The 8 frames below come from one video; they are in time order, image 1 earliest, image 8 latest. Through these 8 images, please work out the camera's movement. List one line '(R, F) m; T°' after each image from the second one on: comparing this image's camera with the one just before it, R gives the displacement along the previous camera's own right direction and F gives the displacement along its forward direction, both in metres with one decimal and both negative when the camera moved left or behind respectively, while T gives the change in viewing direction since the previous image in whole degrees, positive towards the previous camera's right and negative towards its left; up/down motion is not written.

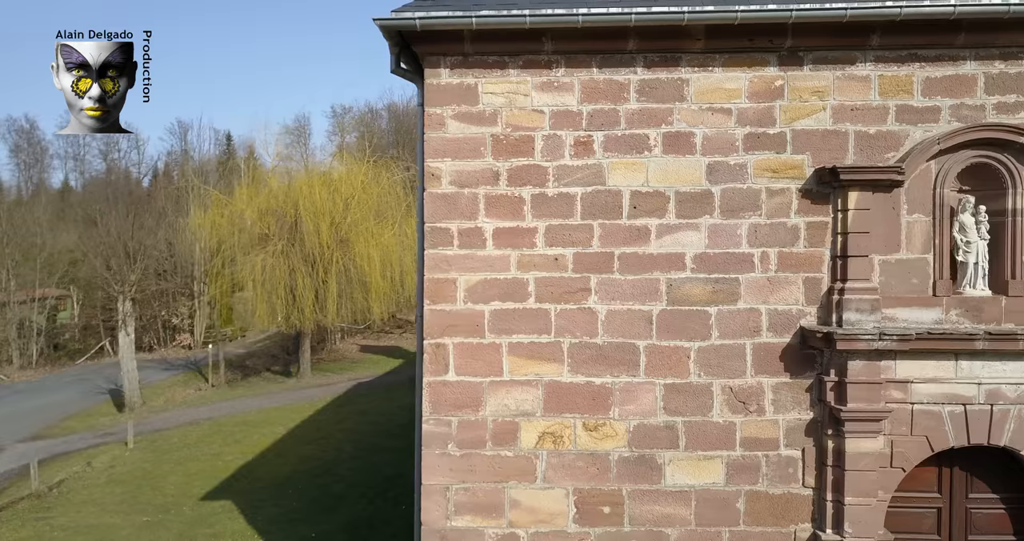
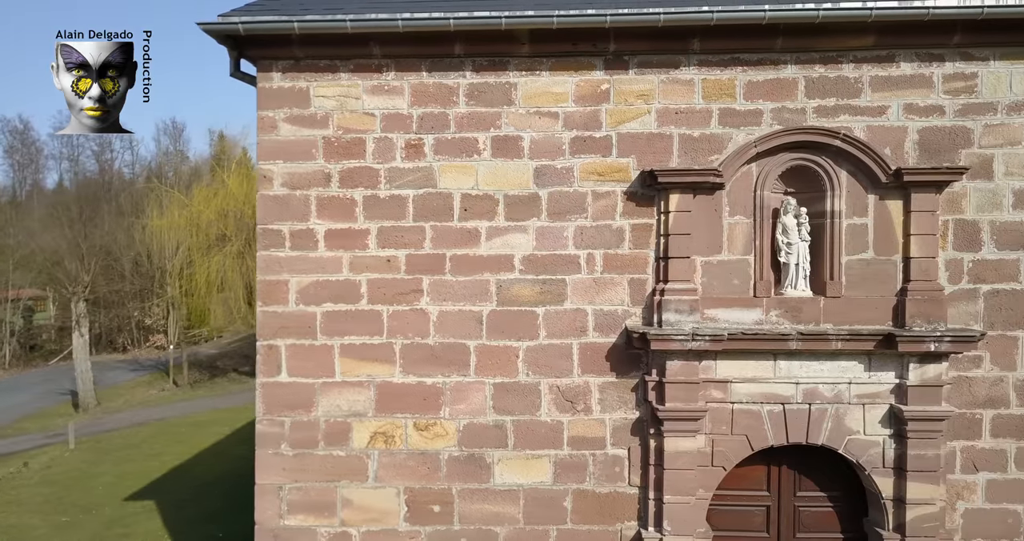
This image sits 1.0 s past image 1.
(+1.2, -0.1) m; 0°
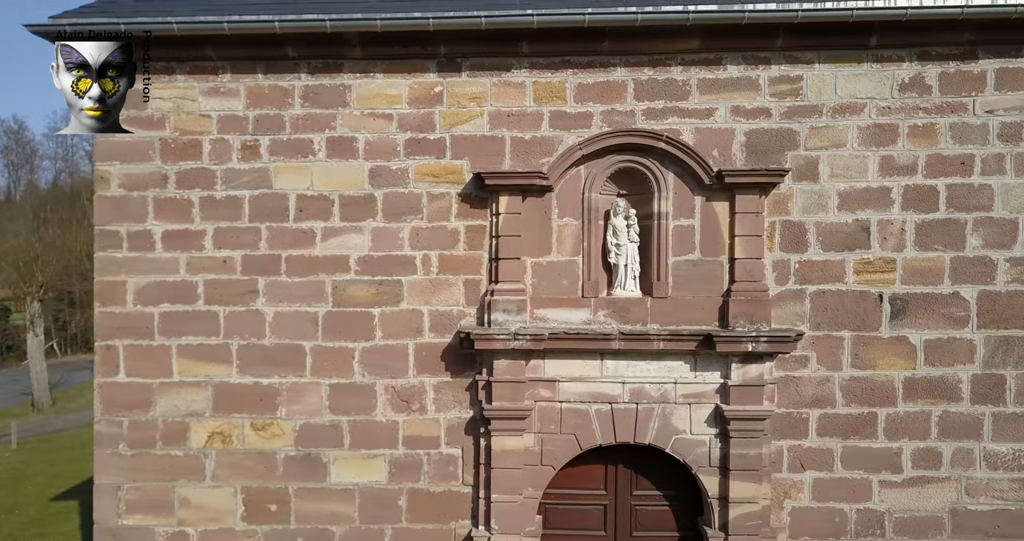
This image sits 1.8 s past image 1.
(+1.2, 0.0) m; 0°
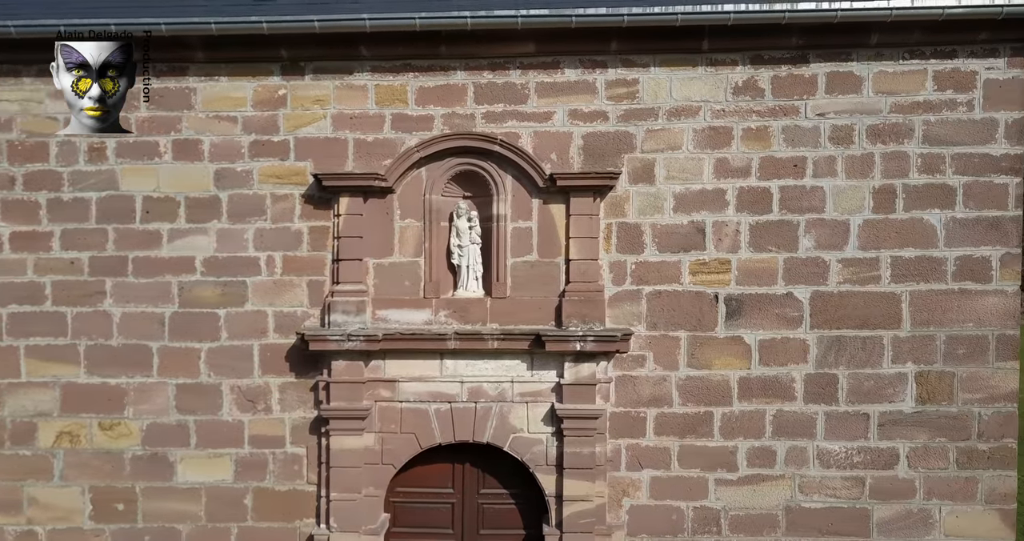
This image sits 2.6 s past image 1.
(+1.1, -0.1) m; 0°
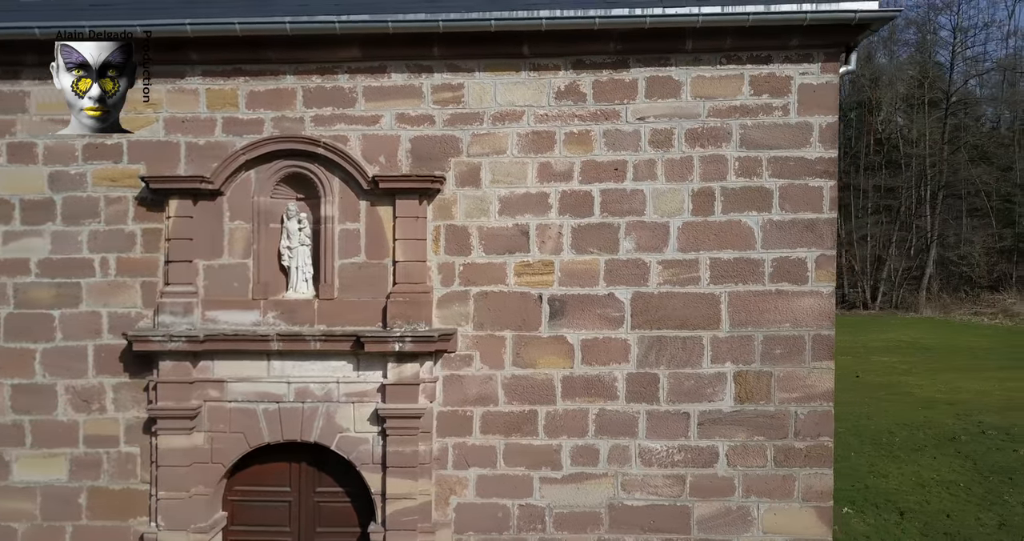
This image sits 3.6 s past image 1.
(+1.2, -0.1) m; 0°
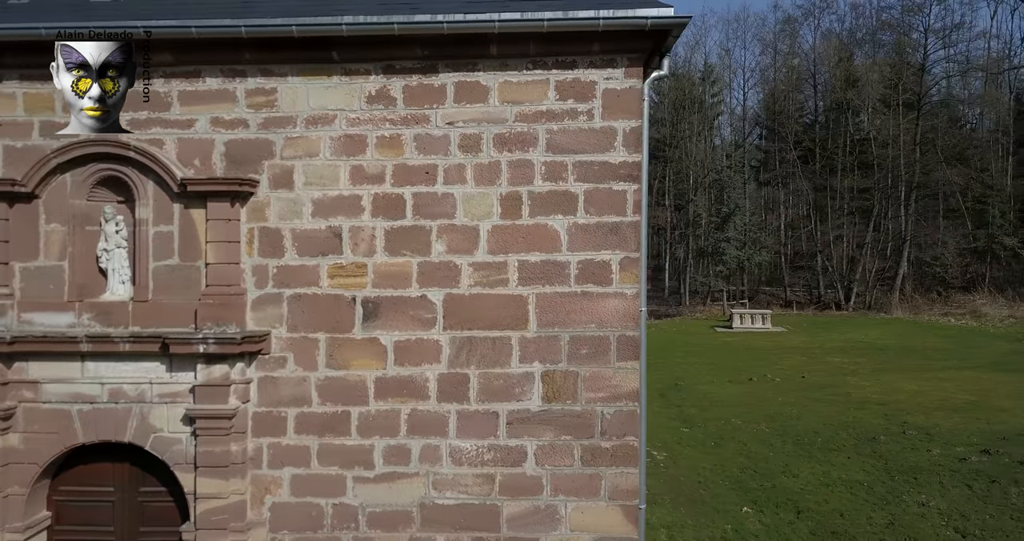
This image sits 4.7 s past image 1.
(+1.3, -0.1) m; 0°
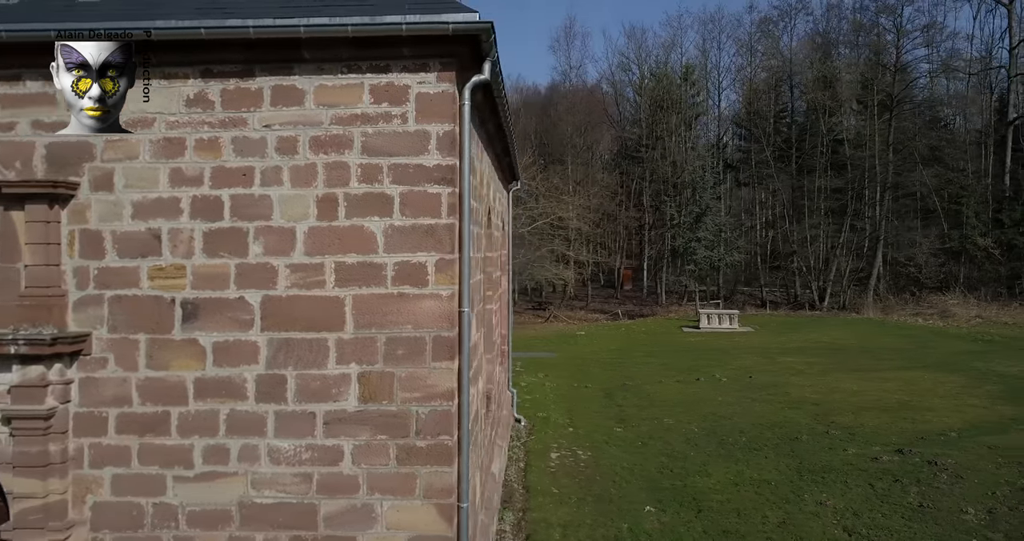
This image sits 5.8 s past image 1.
(+1.3, -0.1) m; 0°
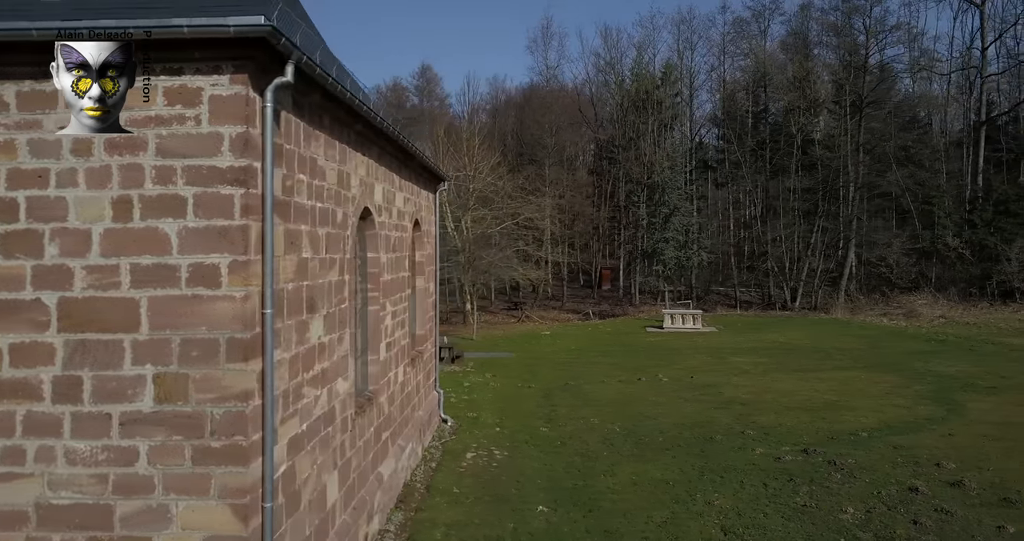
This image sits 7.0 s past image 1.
(+1.5, 0.0) m; 0°
